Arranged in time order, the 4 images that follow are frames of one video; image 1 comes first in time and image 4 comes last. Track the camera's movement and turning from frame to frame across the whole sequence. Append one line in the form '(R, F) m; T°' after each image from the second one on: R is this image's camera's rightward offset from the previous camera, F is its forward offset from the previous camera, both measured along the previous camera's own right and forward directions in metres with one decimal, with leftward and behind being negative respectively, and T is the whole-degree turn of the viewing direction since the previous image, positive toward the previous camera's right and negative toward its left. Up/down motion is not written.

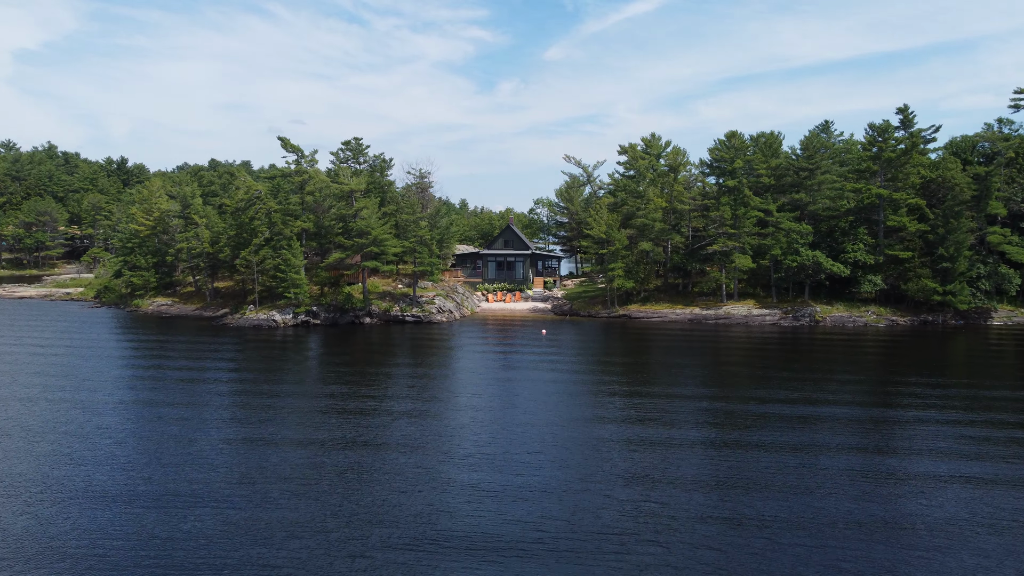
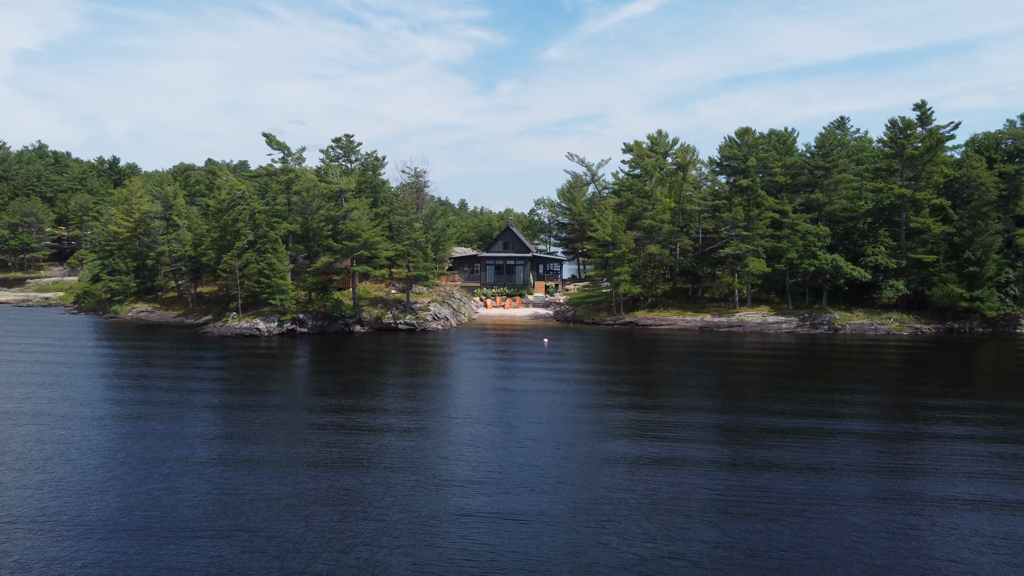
(0.0, +2.3) m; 0°
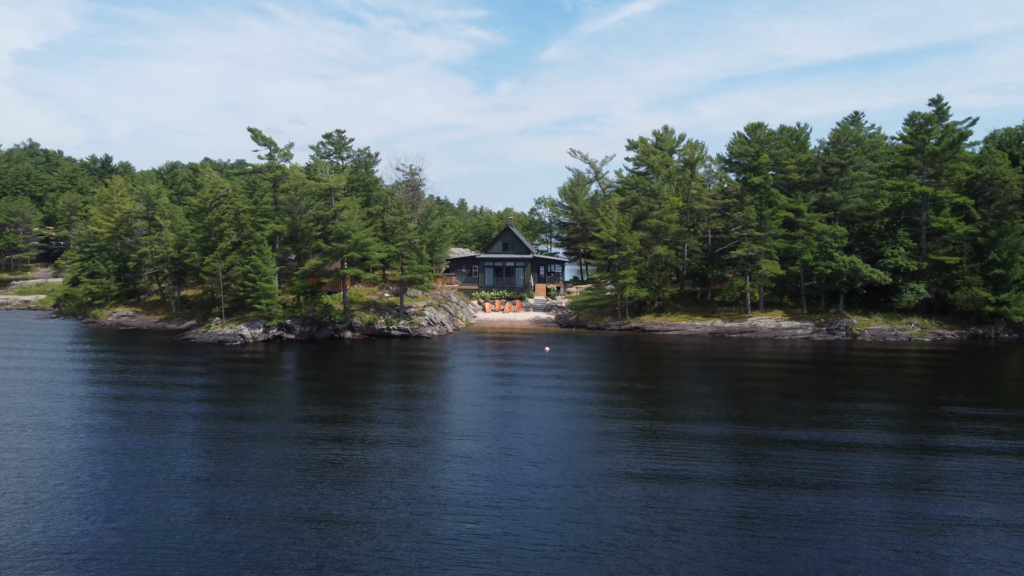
(0.0, +2.0) m; 0°
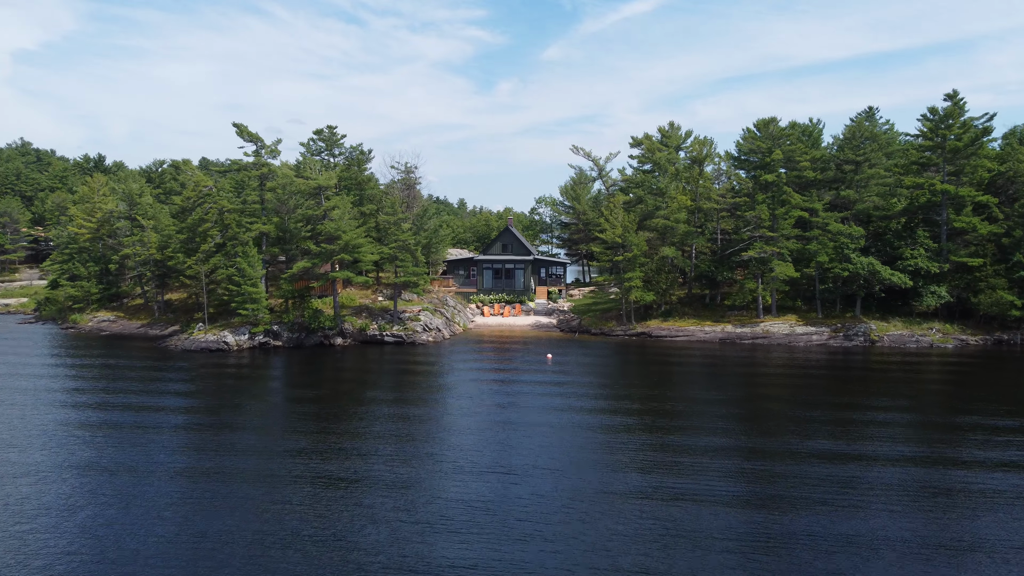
(0.0, +1.8) m; 0°
